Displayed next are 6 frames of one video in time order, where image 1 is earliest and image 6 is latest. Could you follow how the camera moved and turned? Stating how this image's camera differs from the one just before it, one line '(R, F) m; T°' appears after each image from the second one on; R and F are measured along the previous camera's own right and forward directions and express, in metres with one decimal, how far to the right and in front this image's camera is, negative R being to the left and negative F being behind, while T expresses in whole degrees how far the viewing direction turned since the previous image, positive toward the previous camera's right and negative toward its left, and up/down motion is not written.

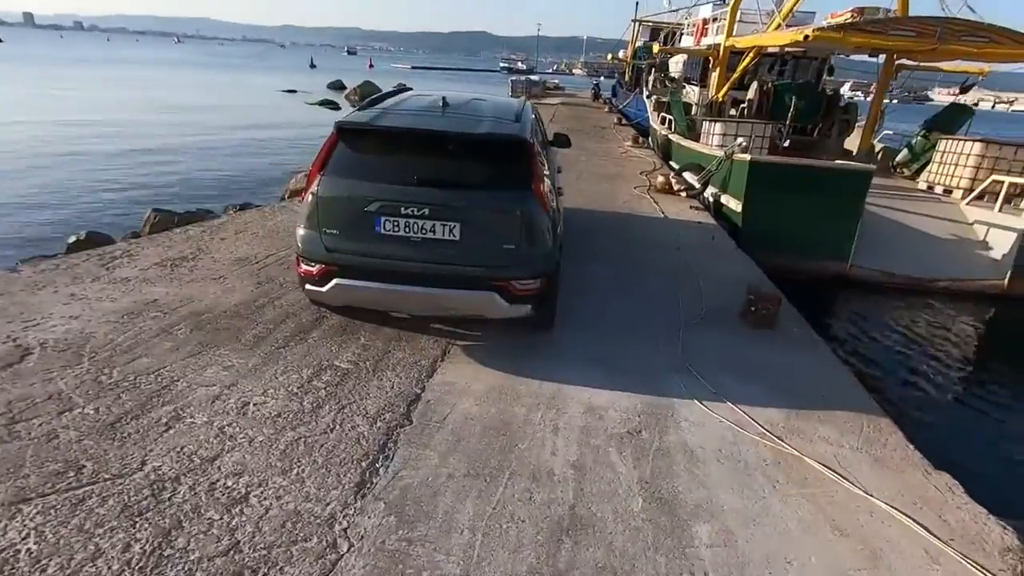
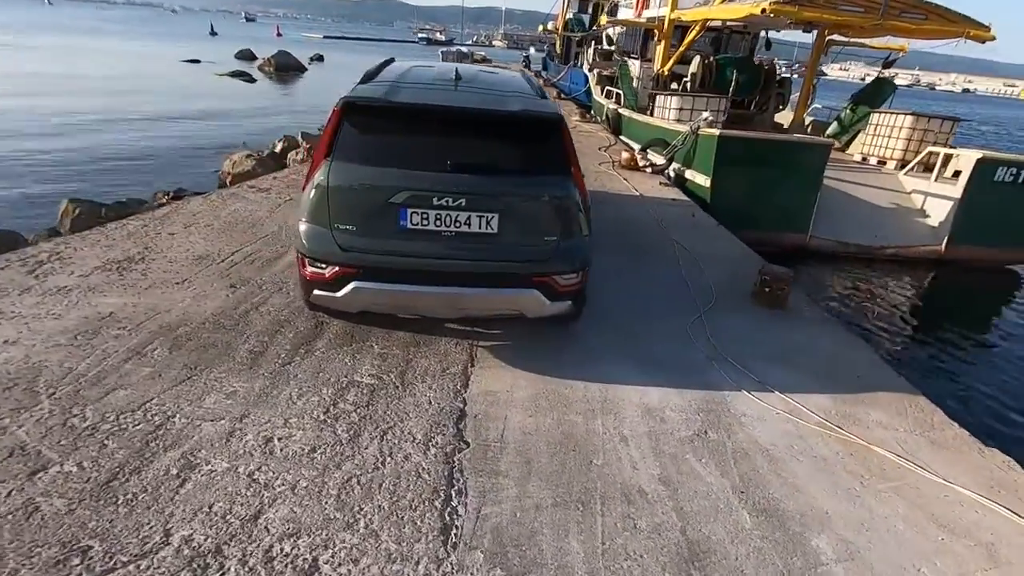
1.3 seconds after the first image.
(-0.7, +0.4) m; +8°
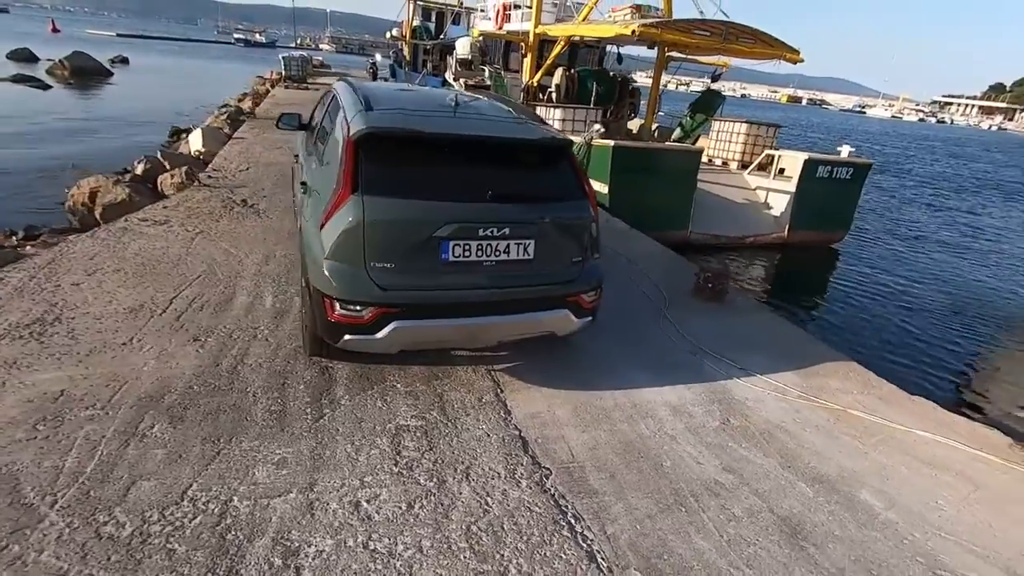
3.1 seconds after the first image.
(-1.1, +0.1) m; +16°
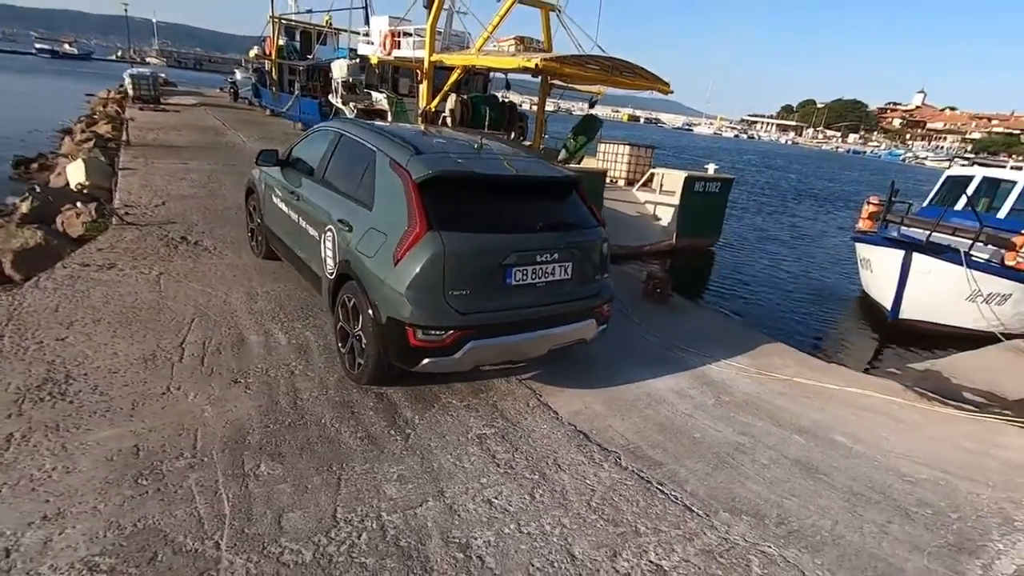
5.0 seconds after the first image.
(-1.2, -0.4) m; +14°
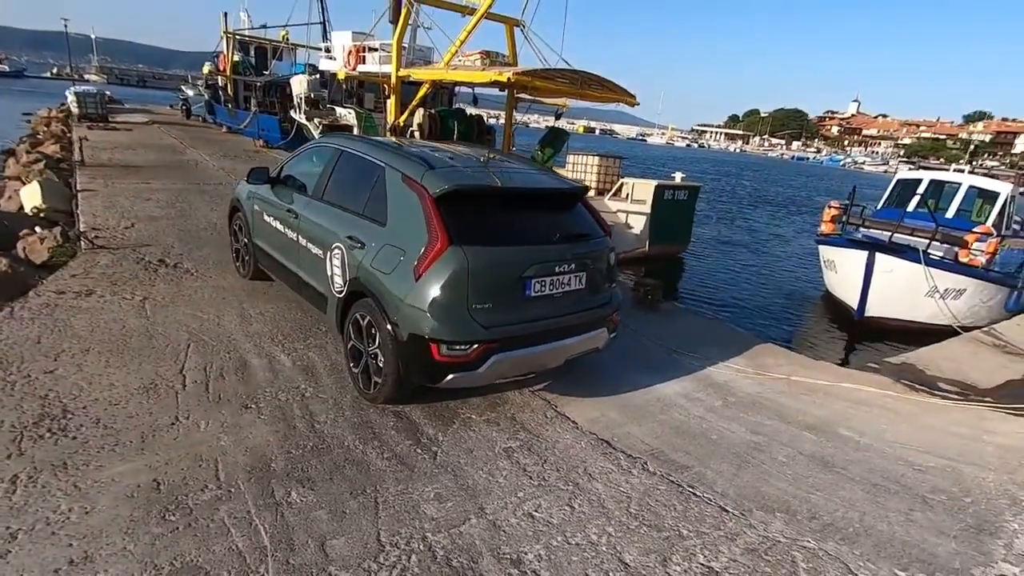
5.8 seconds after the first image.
(-0.4, 0.0) m; +4°
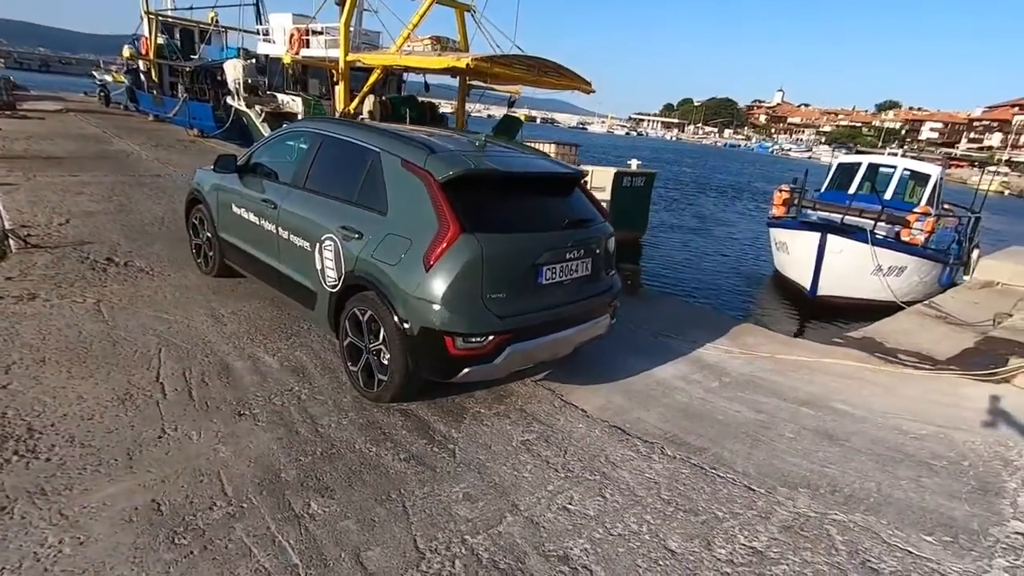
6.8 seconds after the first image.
(-0.4, +0.1) m; +6°
